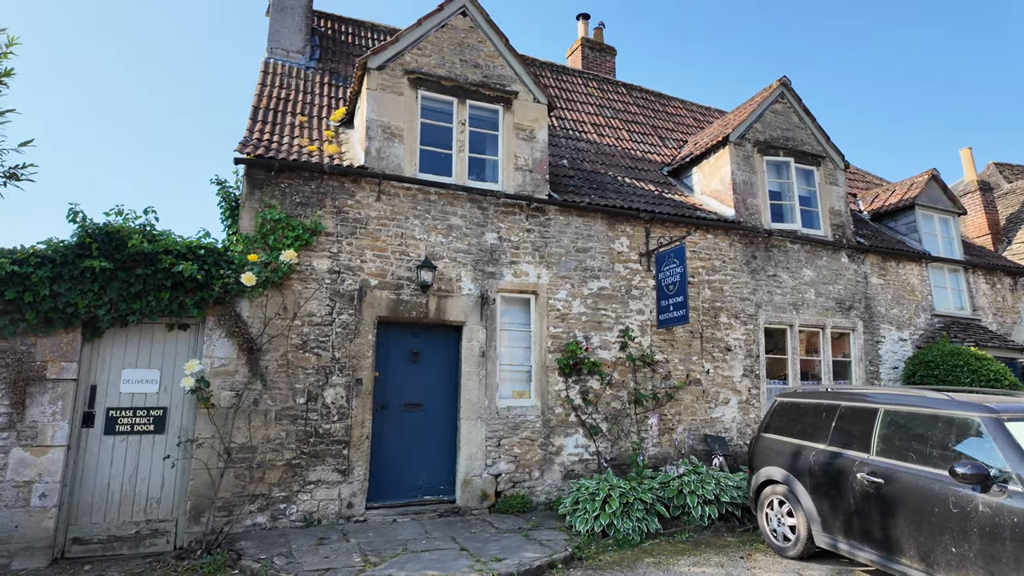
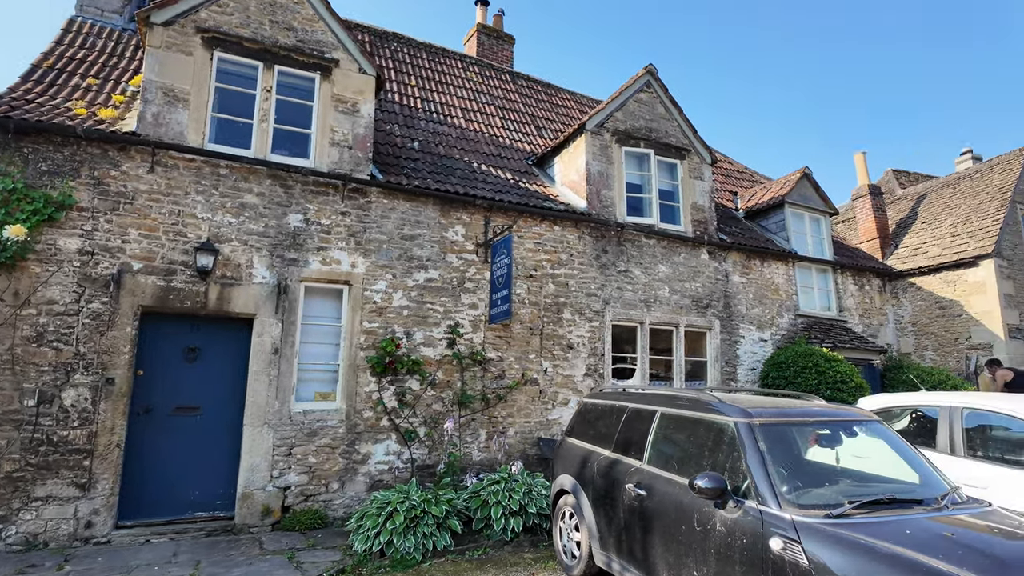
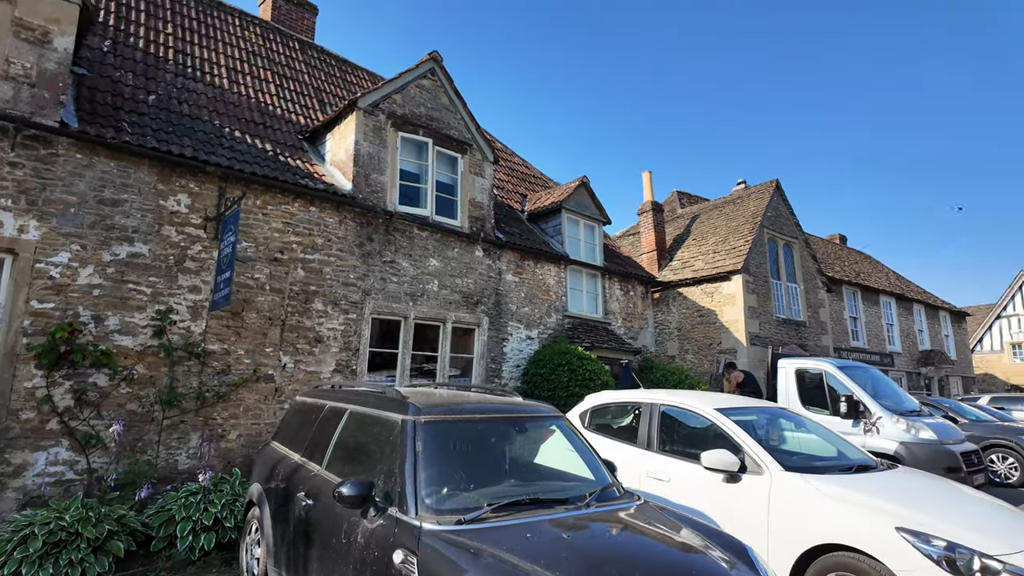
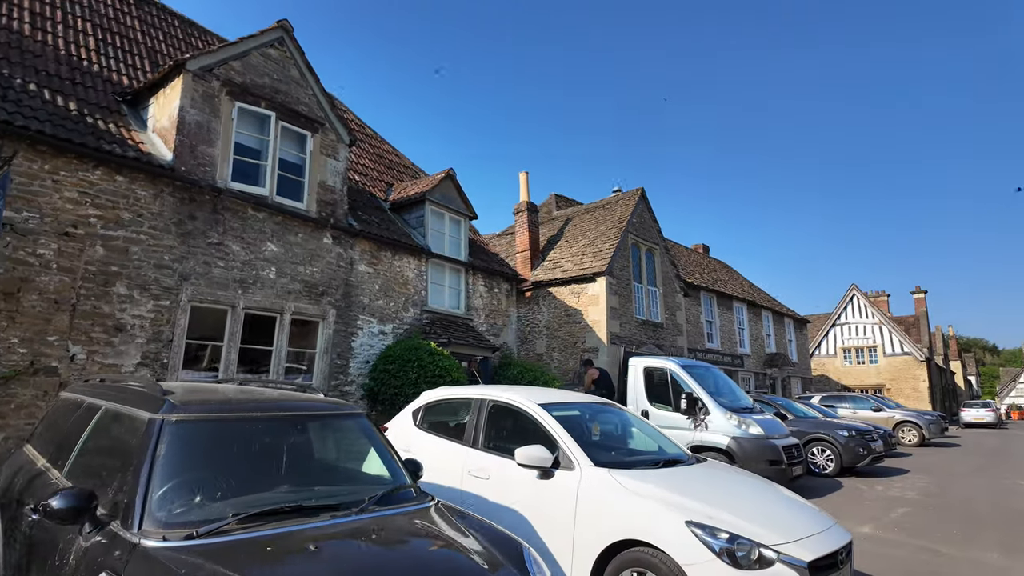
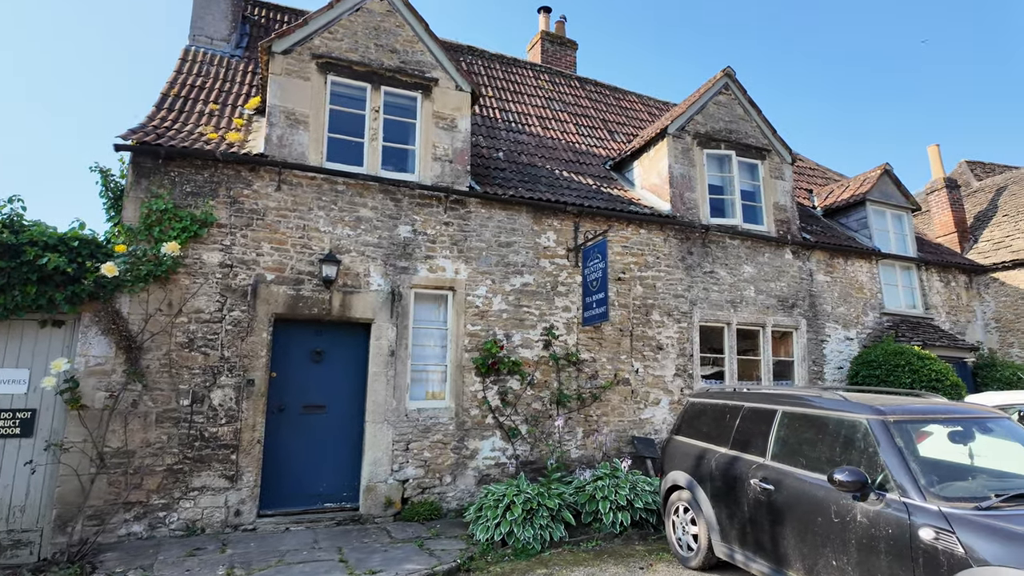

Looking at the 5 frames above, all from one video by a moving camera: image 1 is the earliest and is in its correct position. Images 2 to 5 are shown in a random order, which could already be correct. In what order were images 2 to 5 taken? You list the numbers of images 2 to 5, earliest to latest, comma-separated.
5, 2, 3, 4
